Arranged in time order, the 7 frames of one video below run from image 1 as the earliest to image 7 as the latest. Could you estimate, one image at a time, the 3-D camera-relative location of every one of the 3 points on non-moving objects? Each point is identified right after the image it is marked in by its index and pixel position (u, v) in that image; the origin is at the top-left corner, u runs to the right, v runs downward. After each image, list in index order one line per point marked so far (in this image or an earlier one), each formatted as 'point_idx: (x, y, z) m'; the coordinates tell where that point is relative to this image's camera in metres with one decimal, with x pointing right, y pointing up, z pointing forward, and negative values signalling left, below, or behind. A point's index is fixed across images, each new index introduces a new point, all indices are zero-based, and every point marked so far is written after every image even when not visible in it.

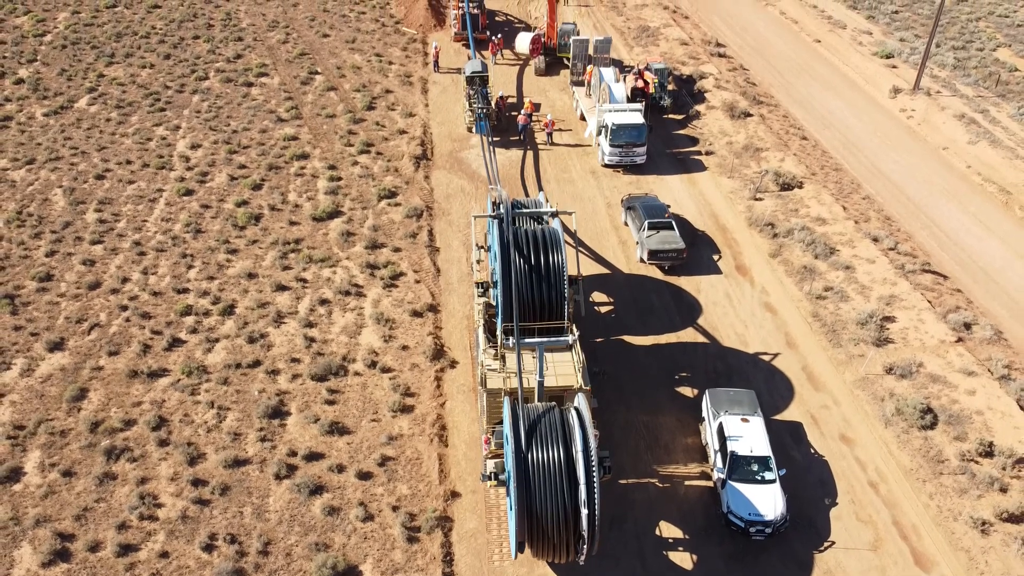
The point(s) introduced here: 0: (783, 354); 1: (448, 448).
0: (+7.9, -1.9, +19.9) m
1: (-1.6, -4.1, +17.3) m
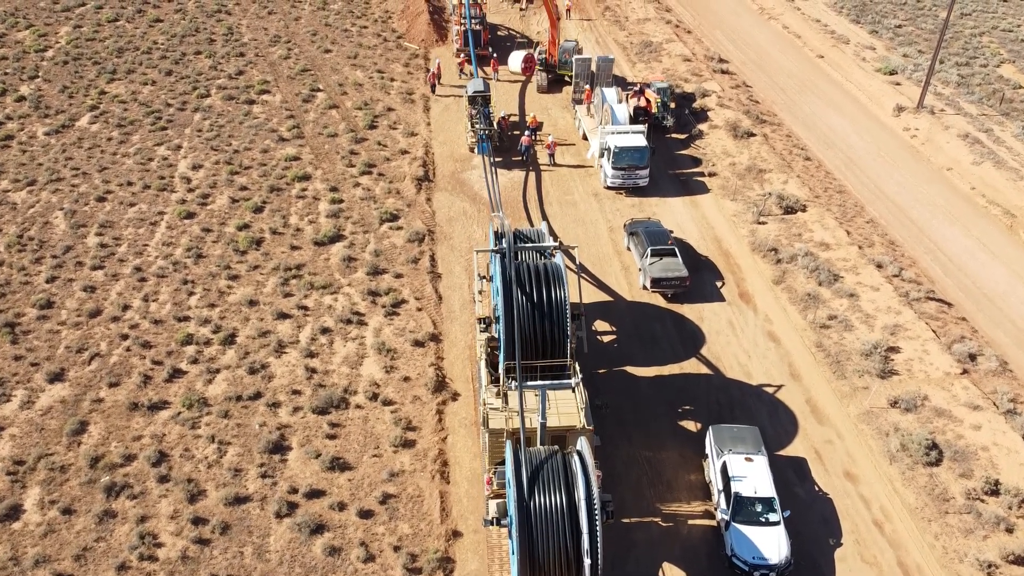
0: (+8.0, -2.9, +19.8) m
1: (-1.6, -5.0, +17.2) m
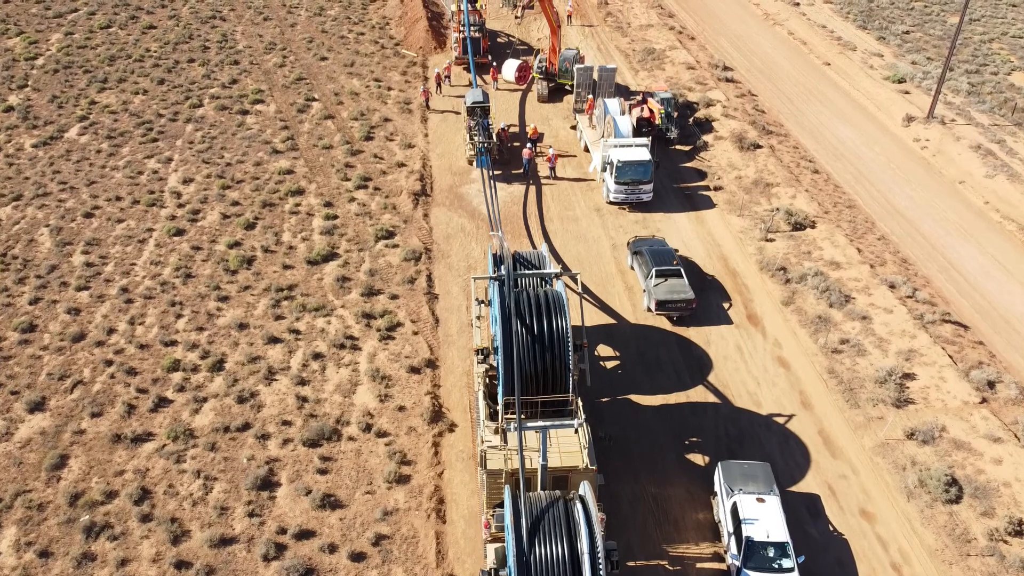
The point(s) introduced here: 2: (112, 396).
0: (+8.0, -3.6, +19.0) m
1: (-1.6, -5.7, +16.4) m
2: (-11.5, -3.1, +19.5) m
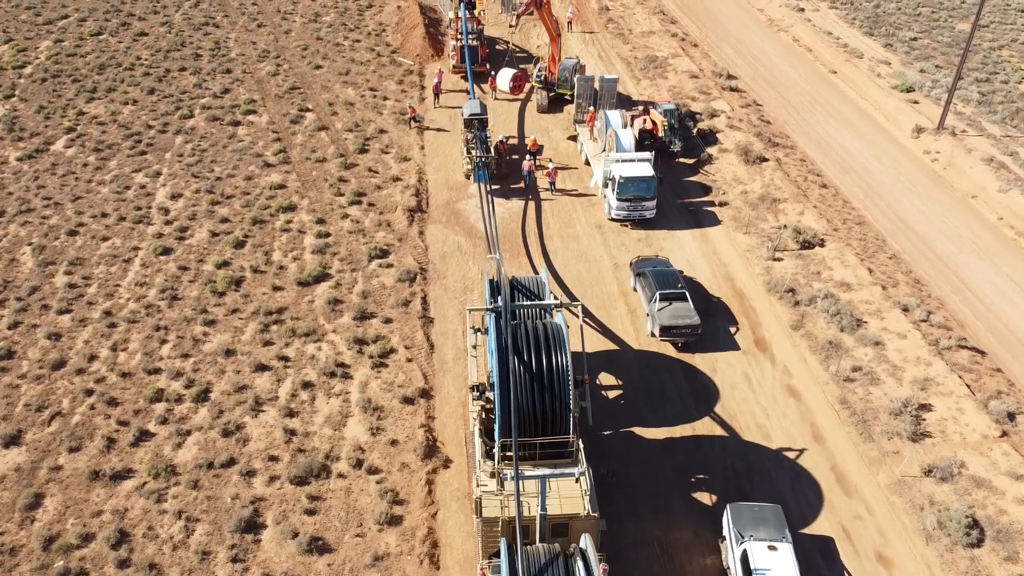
0: (+7.9, -4.3, +18.1) m
1: (-1.7, -6.5, +15.5) m
2: (-11.5, -3.9, +18.6) m
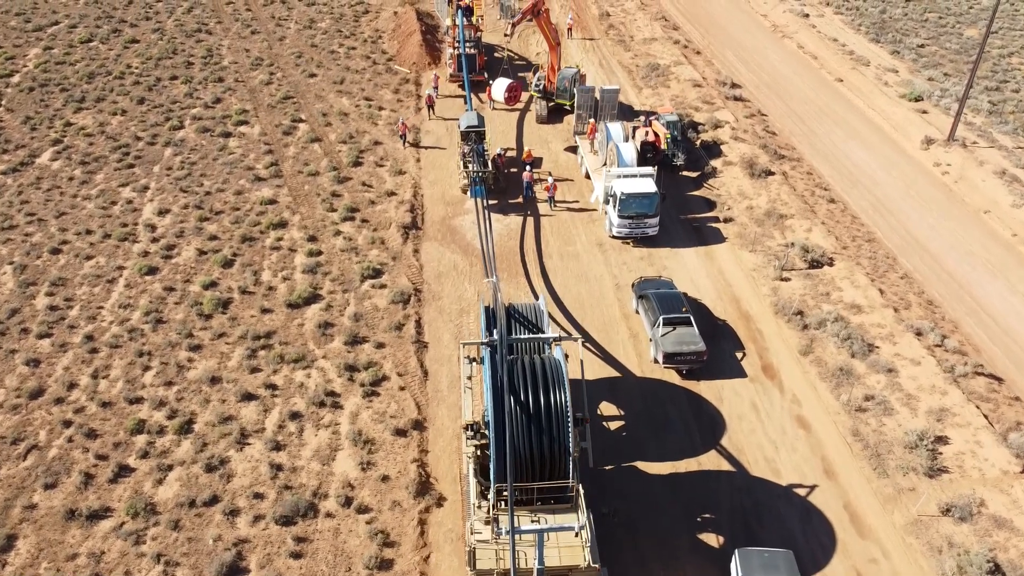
0: (+7.8, -5.1, +17.3) m
1: (-1.7, -7.2, +14.7) m
2: (-11.6, -4.6, +17.8) m
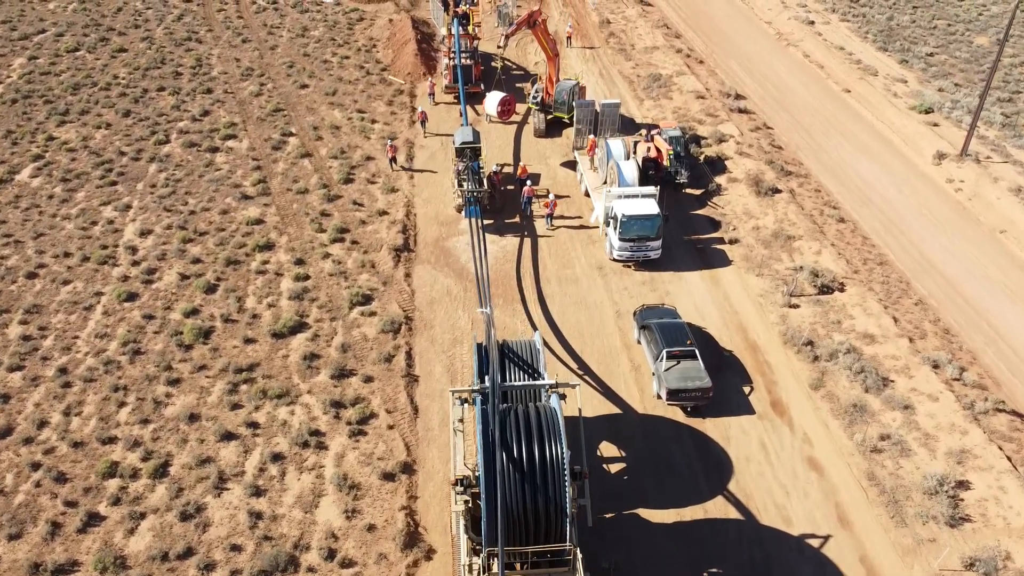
0: (+7.7, -5.9, +16.2) m
1: (-1.9, -8.1, +13.7) m
2: (-11.8, -5.5, +16.7) m
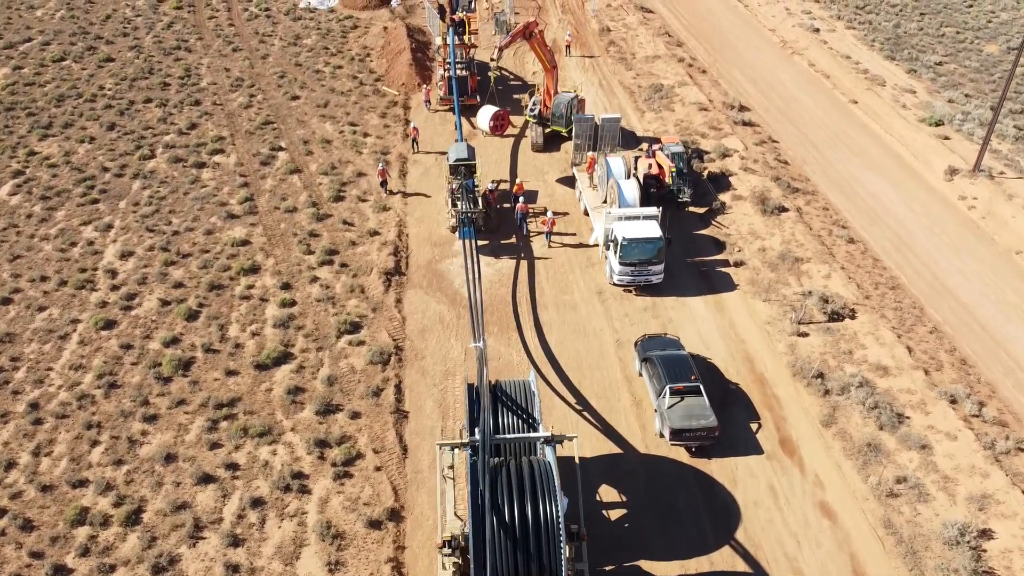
0: (+7.6, -6.8, +15.2) m
1: (-2.0, -9.0, +12.6) m
2: (-11.9, -6.4, +15.7) m
